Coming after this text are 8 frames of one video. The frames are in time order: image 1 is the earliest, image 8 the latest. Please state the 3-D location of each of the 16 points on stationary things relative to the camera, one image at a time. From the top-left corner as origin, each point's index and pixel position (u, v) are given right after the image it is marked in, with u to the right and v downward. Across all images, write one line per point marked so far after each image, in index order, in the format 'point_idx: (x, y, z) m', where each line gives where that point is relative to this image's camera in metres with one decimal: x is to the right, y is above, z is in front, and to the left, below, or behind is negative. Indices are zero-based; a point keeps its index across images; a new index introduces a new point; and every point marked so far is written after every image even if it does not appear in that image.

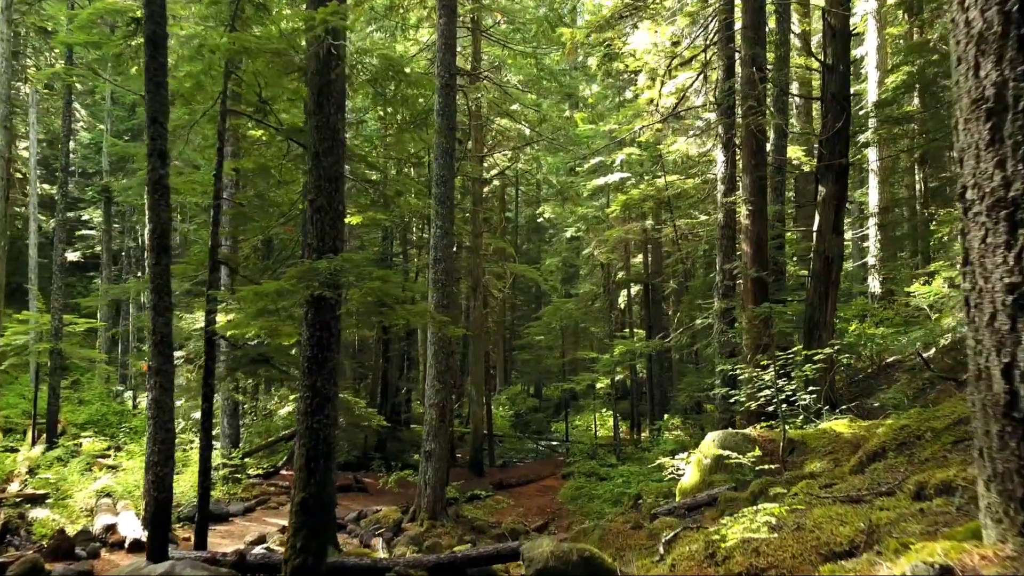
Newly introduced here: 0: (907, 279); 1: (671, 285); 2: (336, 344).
0: (+8.6, +0.2, +16.8) m
1: (+4.0, +0.1, +19.5) m
2: (-1.4, -0.4, +6.0) m
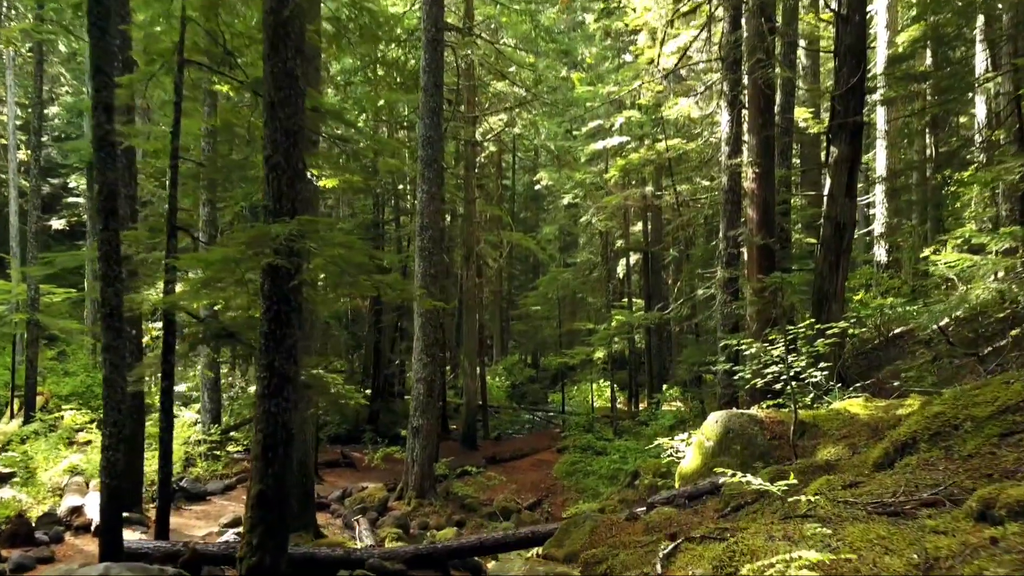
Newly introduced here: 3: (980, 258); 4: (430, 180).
0: (+8.4, +0.9, +16.1) m
1: (+3.9, +0.8, +18.8) m
2: (-1.5, -0.2, +5.3) m
3: (+4.5, +0.3, +7.5) m
4: (-1.3, +1.6, +11.8) m
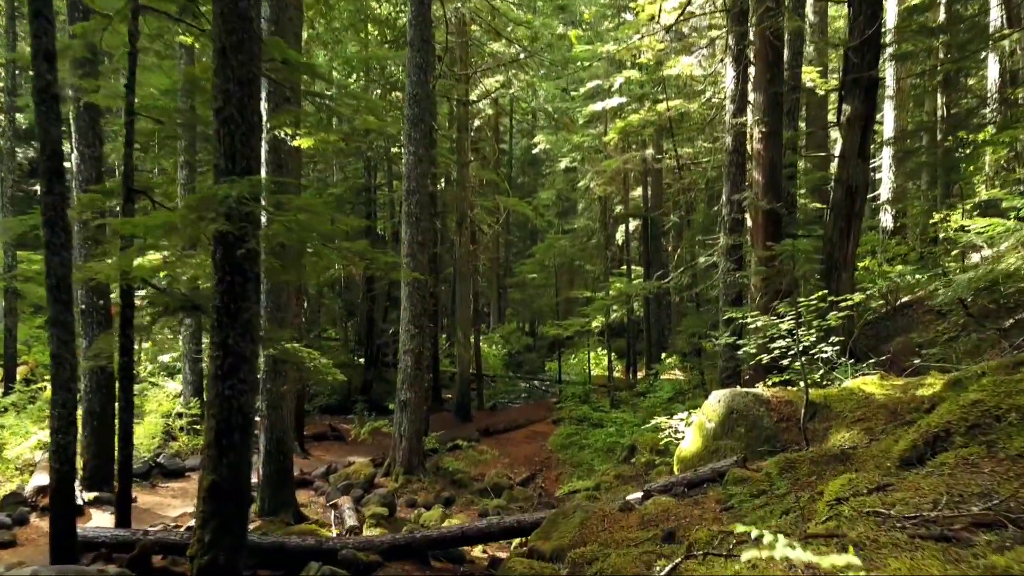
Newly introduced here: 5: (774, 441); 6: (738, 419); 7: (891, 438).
0: (+8.3, +1.5, +15.5) m
1: (+3.8, +1.6, +18.2) m
2: (-1.6, 0.0, +4.8) m
3: (+4.4, +0.6, +6.9) m
4: (-1.4, +2.1, +11.1) m
5: (+1.9, -1.1, +5.7) m
6: (+1.8, -1.0, +6.0) m
7: (+2.2, -0.9, +4.5) m
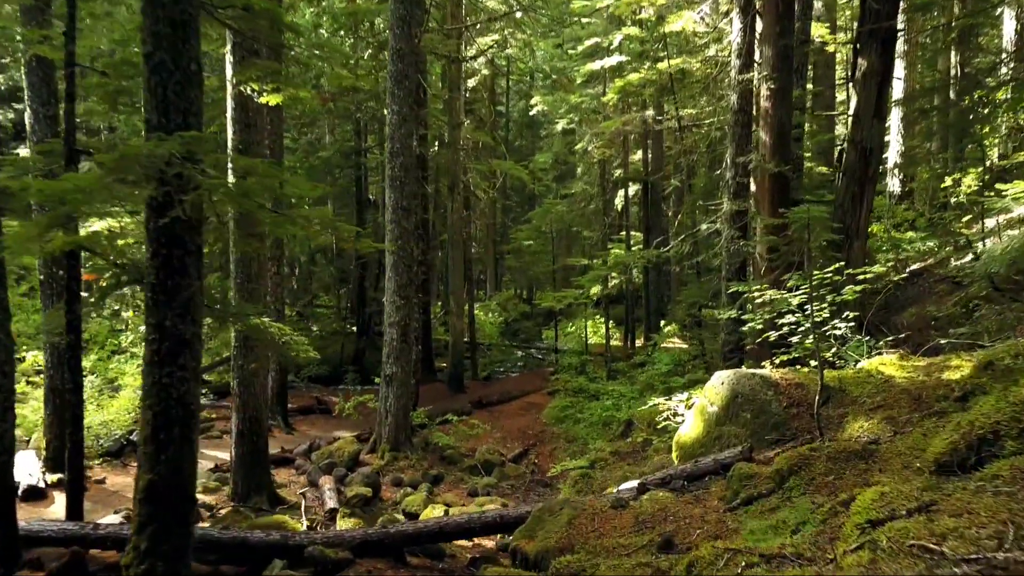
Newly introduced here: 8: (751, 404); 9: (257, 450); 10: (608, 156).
0: (+8.2, +2.1, +14.9) m
1: (+3.6, +2.4, +17.6) m
2: (-1.7, +0.1, +4.2) m
3: (+4.3, +0.8, +6.3) m
4: (-1.5, +2.5, +10.4) m
5: (+1.8, -0.9, +5.2) m
6: (+1.6, -0.8, +5.4) m
7: (+2.1, -0.8, +4.0) m
8: (+1.7, -0.8, +5.4) m
9: (-2.7, -1.7, +8.0) m
10: (+2.4, +3.2, +19.0) m
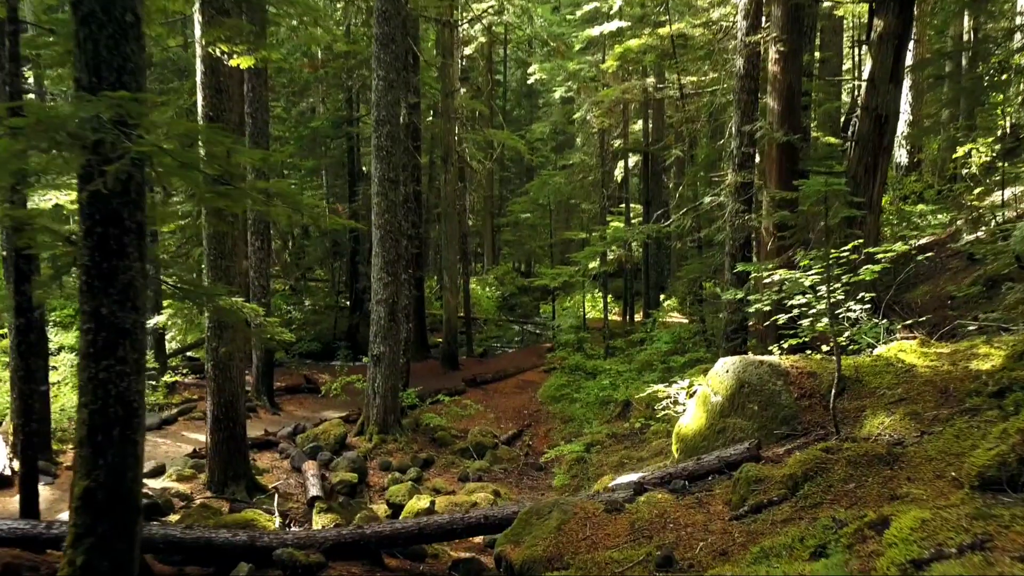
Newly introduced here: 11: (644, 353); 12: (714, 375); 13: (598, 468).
0: (+8.1, +2.6, +14.3) m
1: (+3.5, +2.9, +17.0) m
2: (-1.8, +0.2, +3.7) m
3: (+4.2, +1.0, +5.8) m
4: (-1.6, +2.8, +9.9) m
5: (+1.7, -0.8, +4.8) m
6: (+1.5, -0.7, +5.0) m
7: (+2.0, -0.7, +3.5) m
8: (+1.6, -0.7, +4.9) m
9: (-2.7, -1.5, +7.6) m
10: (+2.3, +3.9, +18.4) m
11: (+2.2, -1.1, +13.1) m
12: (+1.4, -0.6, +5.3) m
13: (+1.0, -2.0, +8.8) m
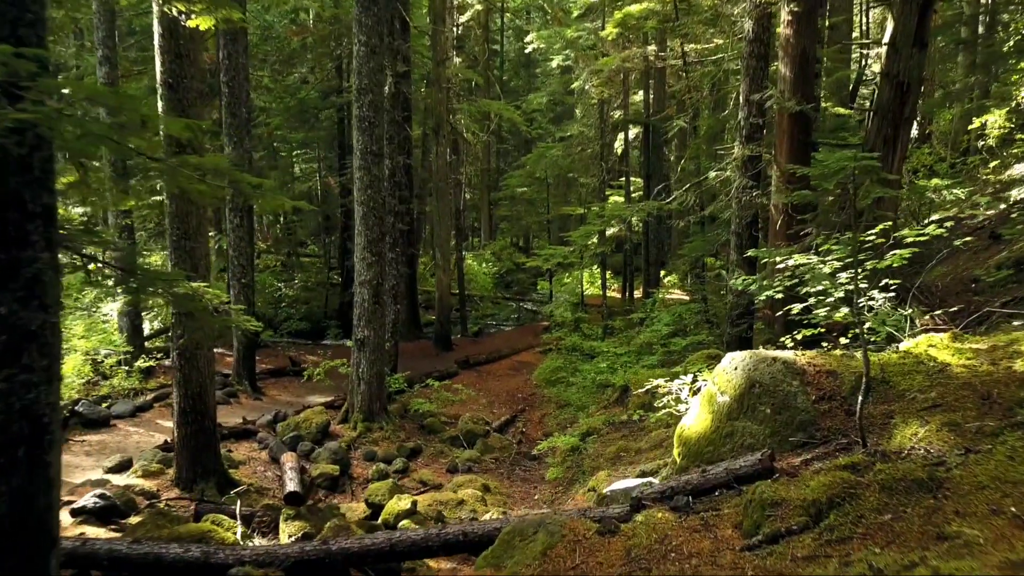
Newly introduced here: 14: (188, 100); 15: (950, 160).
0: (+8.0, +3.0, +13.6) m
1: (+3.4, +3.4, +16.3) m
2: (-1.9, +0.2, +3.2) m
3: (+4.1, +1.1, +5.2) m
4: (-1.7, +3.1, +9.2) m
5: (+1.6, -0.8, +4.2) m
6: (+1.4, -0.6, +4.5) m
7: (+1.9, -0.7, +3.0) m
8: (+1.5, -0.6, +4.4) m
9: (-2.8, -1.3, +7.1) m
10: (+2.2, +4.4, +17.7) m
11: (+2.1, -0.8, +12.6) m
12: (+1.3, -0.5, +4.7) m
13: (+0.9, -1.9, +8.3) m
14: (-2.8, +1.6, +6.7) m
15: (+7.5, +2.2, +13.2) m
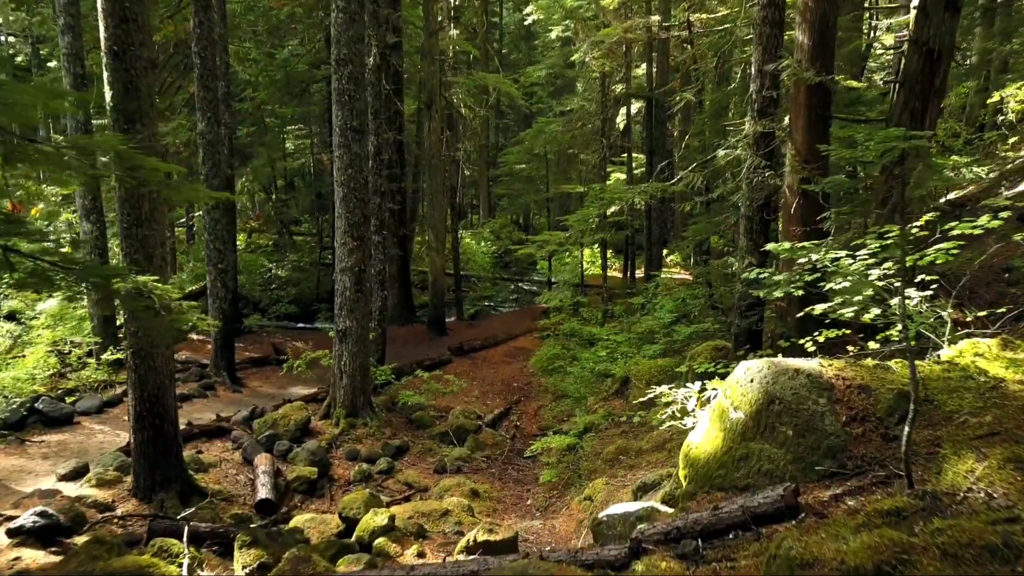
0: (+7.9, +3.3, +12.9) m
1: (+3.4, +3.8, +15.5) m
2: (-2.0, +0.2, +2.5) m
3: (+4.0, +1.1, +4.5) m
4: (-1.8, +3.2, +8.5) m
5: (+1.5, -0.8, +3.6) m
6: (+1.3, -0.6, +3.8) m
7: (+1.8, -0.7, +2.4) m
8: (+1.4, -0.6, +3.8) m
9: (-2.9, -1.2, +6.5) m
10: (+2.1, +4.8, +16.9) m
11: (+2.1, -0.5, +11.9) m
12: (+1.2, -0.5, +4.1) m
13: (+0.8, -1.7, +7.7) m
14: (-2.9, +1.7, +6.0) m
15: (+7.4, +2.5, +12.4) m
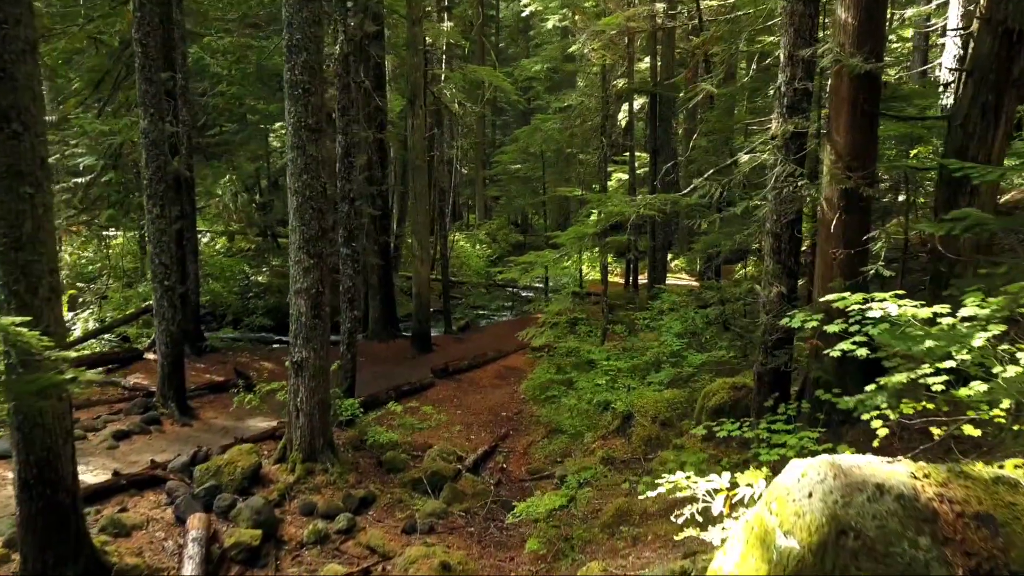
0: (+7.8, +3.0, +11.6) m
1: (+3.2, +3.5, +14.3) m
2: (-2.2, -0.1, +1.3) m
3: (+3.9, +0.8, +3.2) m
4: (-1.9, +3.0, +7.2) m
5: (+1.4, -1.1, +2.3) m
6: (+1.2, -0.9, +2.6) m
7: (+1.6, -1.0, +1.1) m
8: (+1.2, -0.9, +2.5) m
9: (-3.1, -1.5, +5.3) m
10: (+2.0, +4.6, +15.6) m
11: (+1.9, -0.8, +10.7) m
12: (+1.0, -0.8, +2.8) m
13: (+0.6, -2.0, +6.4) m
14: (-3.1, +1.4, +4.8) m
15: (+7.3, +2.2, +11.1) m
